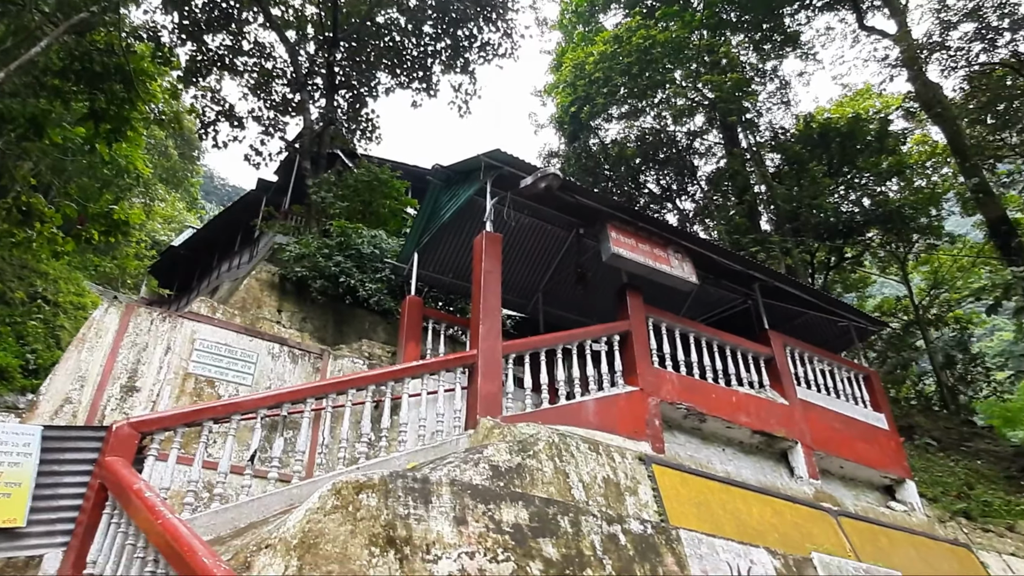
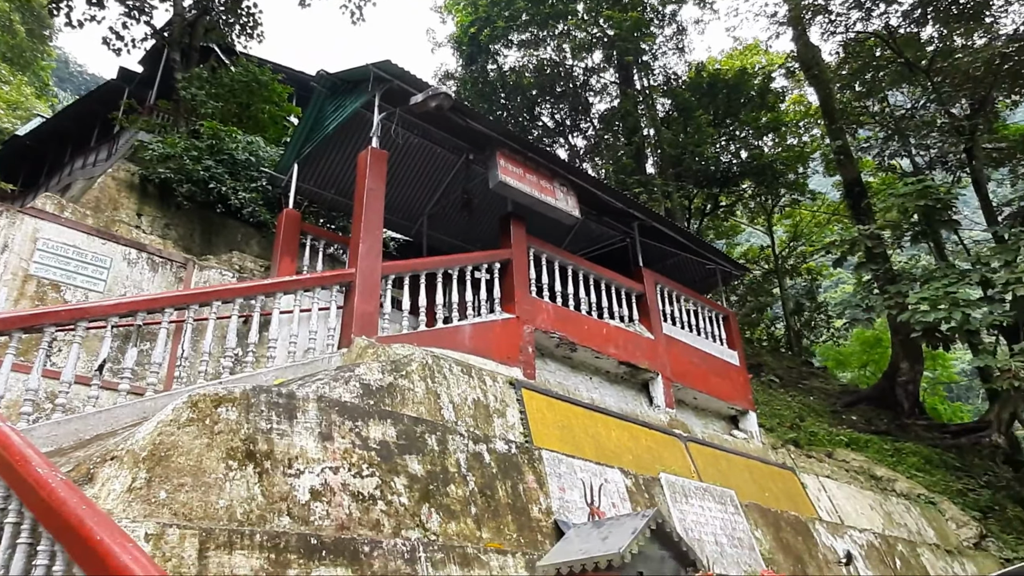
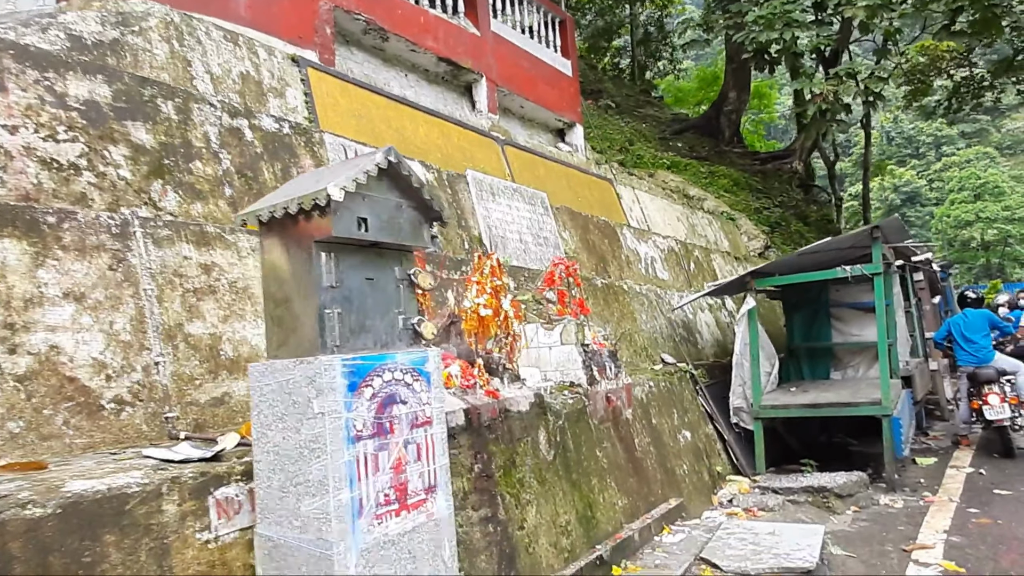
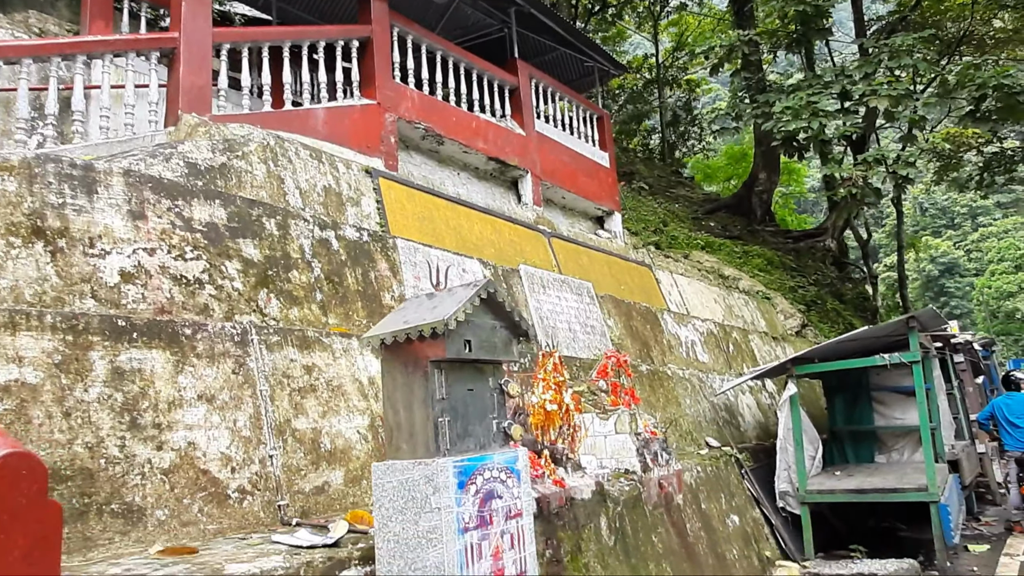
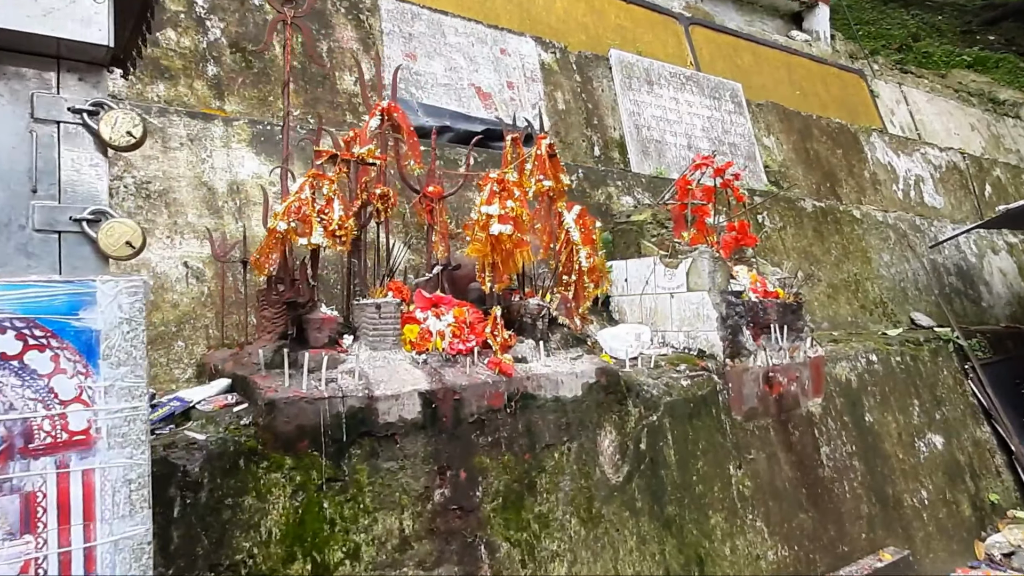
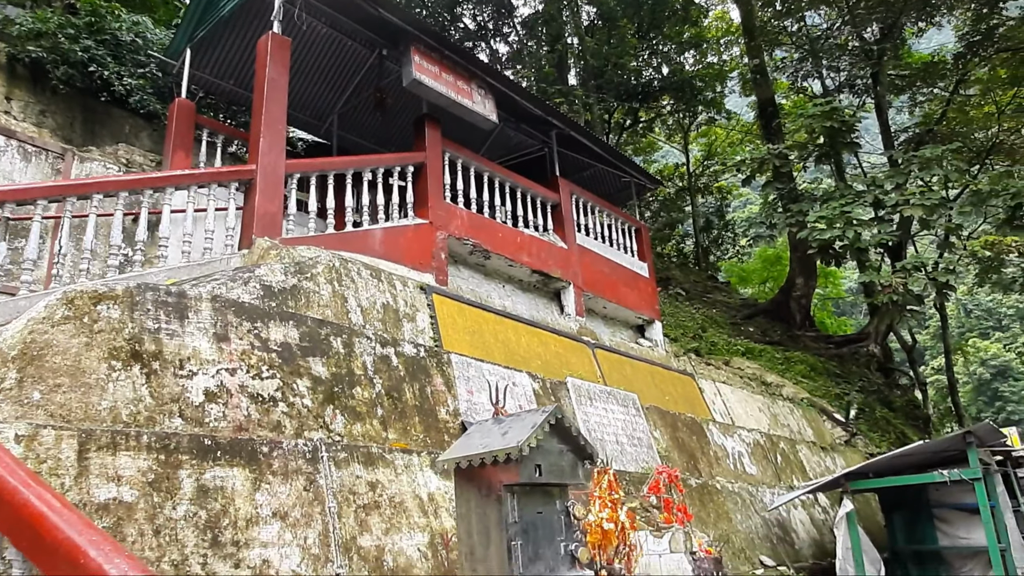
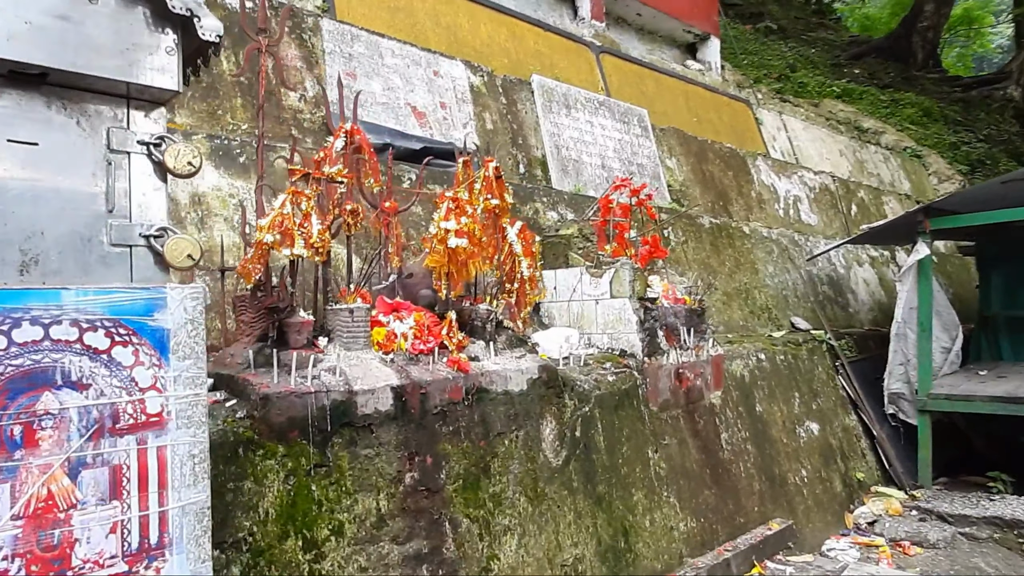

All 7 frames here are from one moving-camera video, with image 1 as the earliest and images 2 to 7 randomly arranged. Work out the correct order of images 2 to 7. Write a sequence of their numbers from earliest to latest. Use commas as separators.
2, 6, 4, 3, 7, 5
